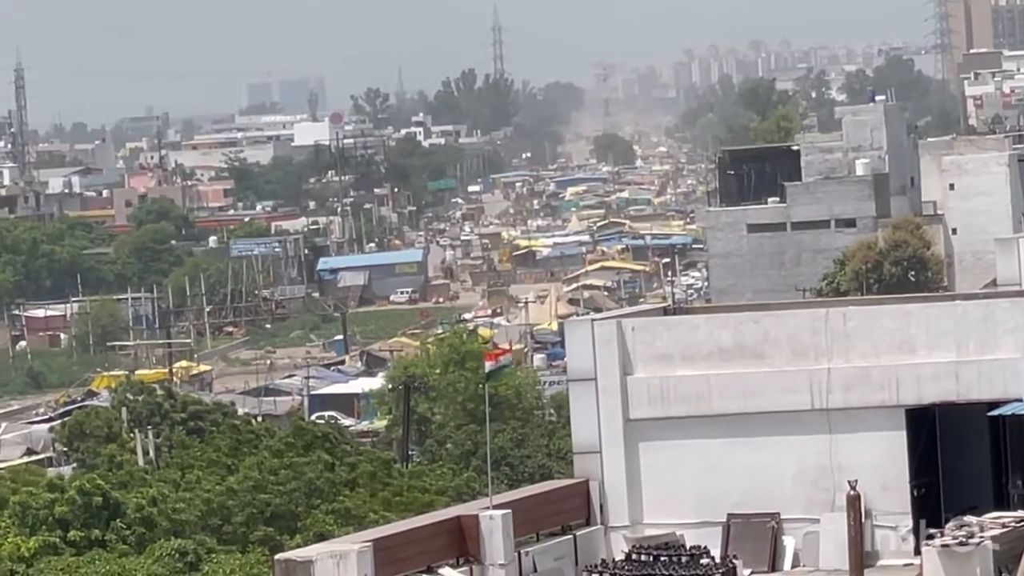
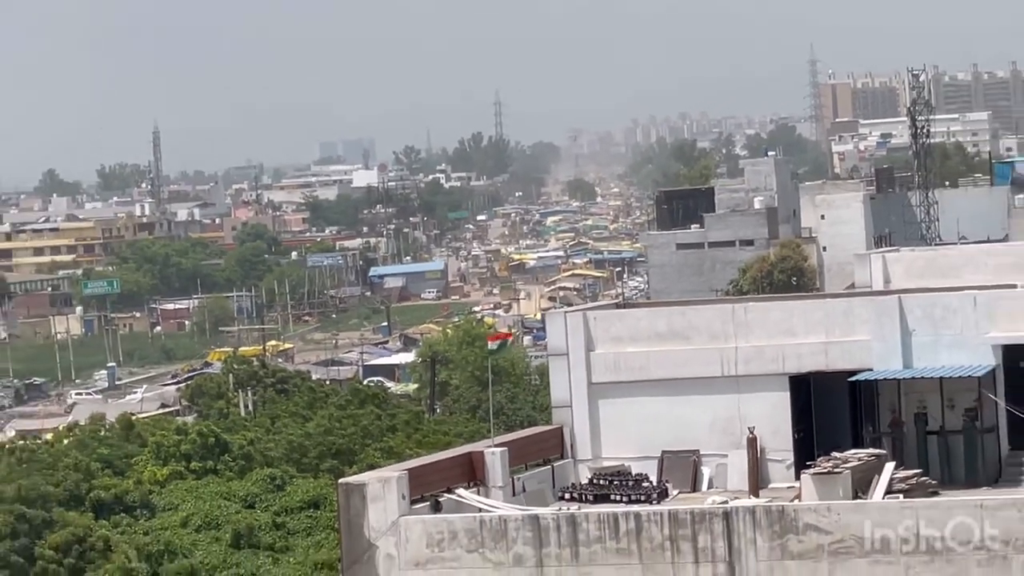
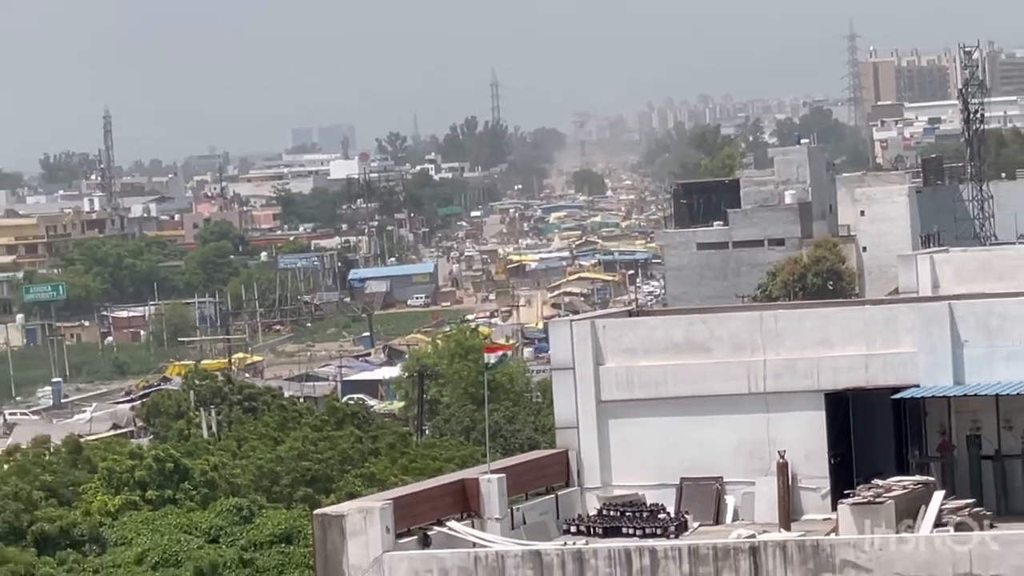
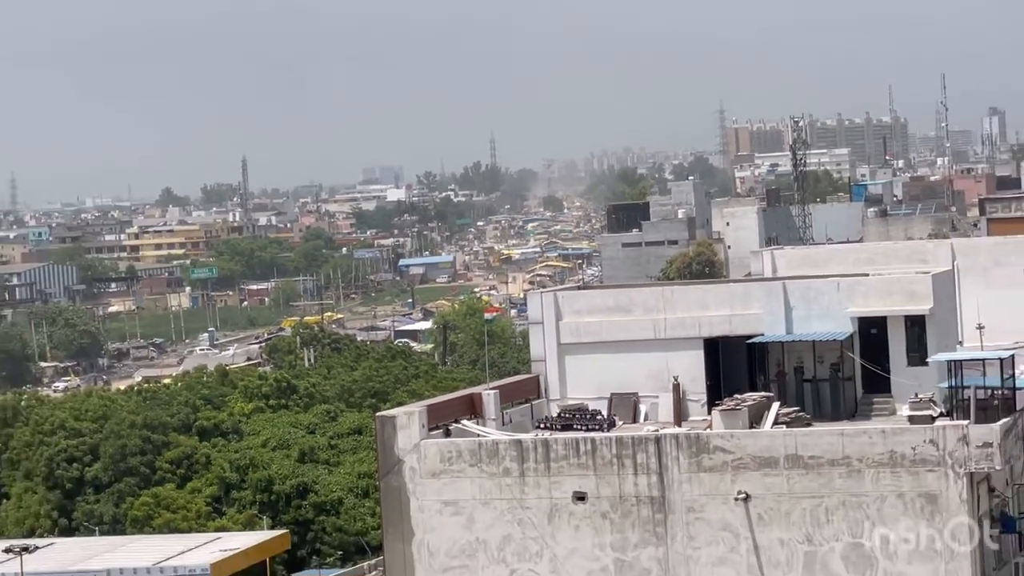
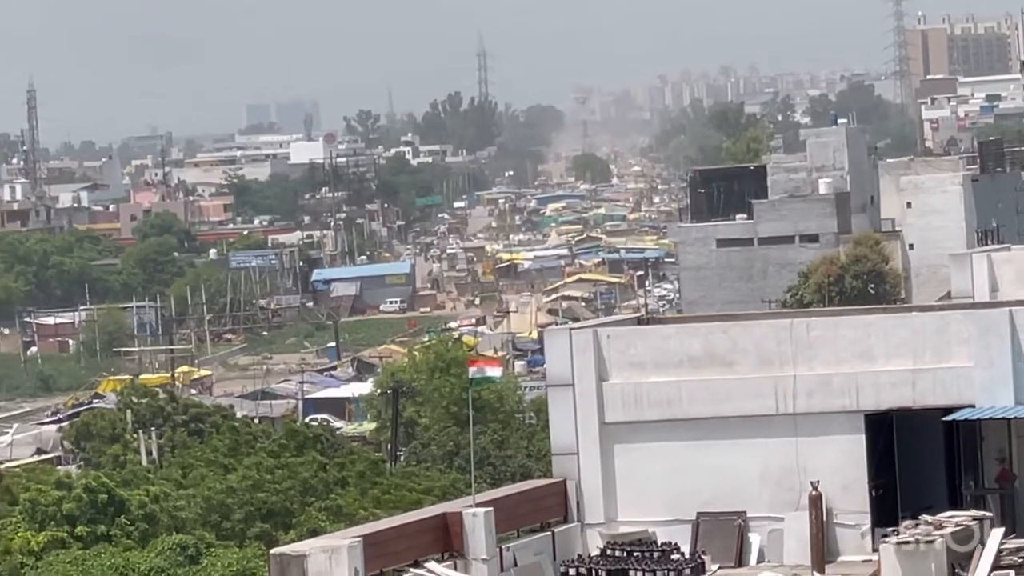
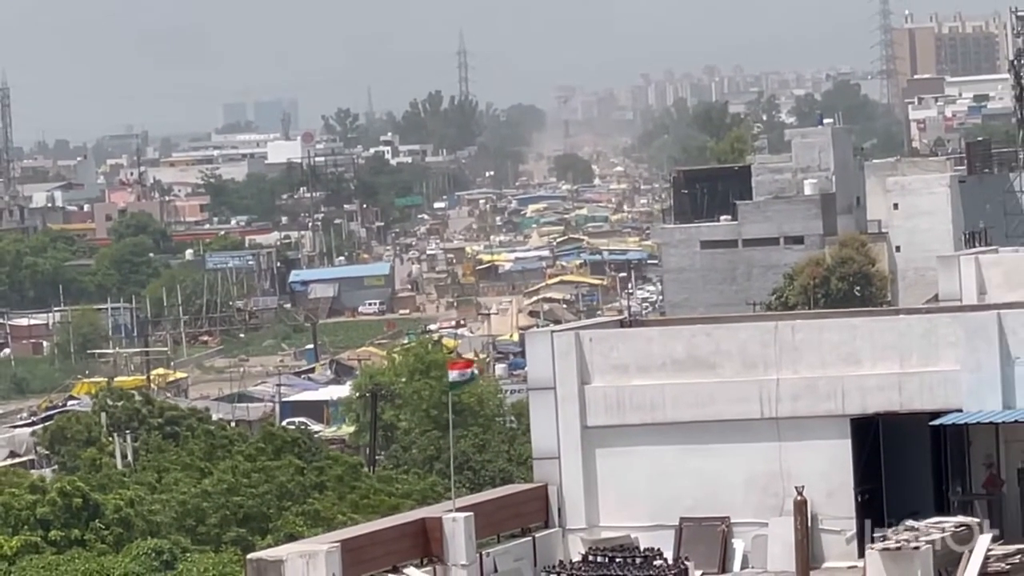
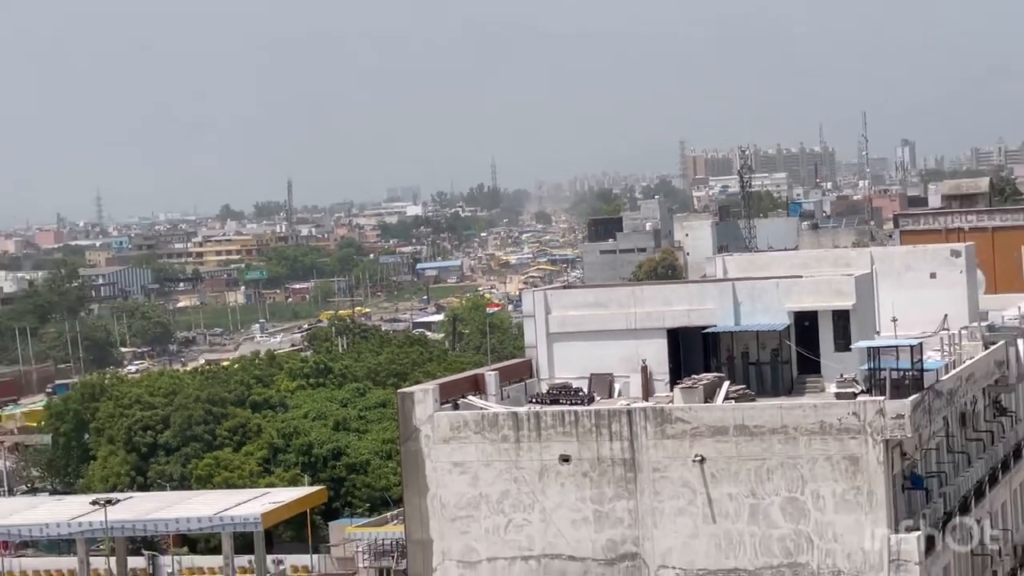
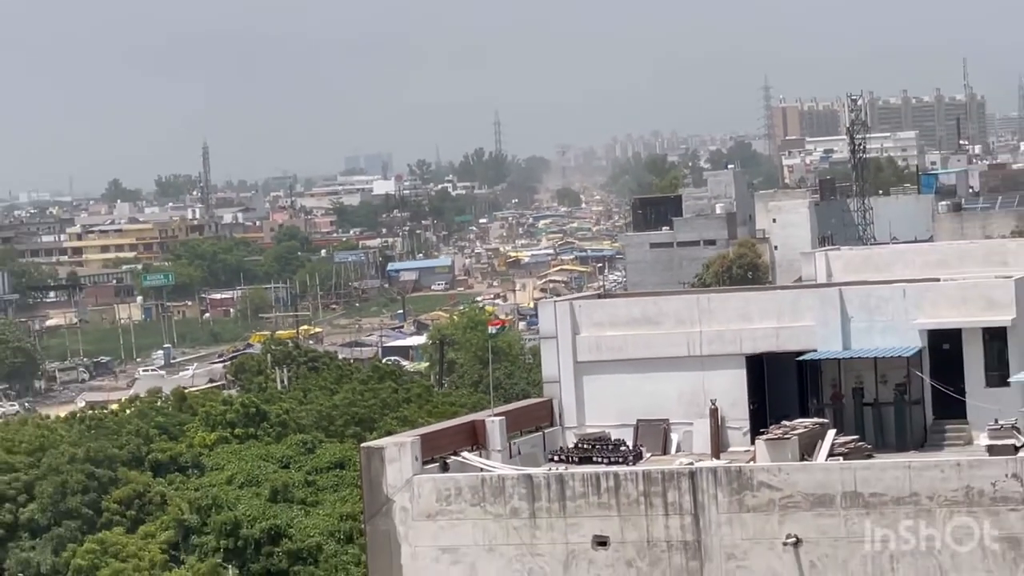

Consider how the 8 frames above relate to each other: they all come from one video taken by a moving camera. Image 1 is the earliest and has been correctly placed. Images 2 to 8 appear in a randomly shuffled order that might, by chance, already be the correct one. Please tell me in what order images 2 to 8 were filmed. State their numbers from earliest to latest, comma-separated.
6, 5, 3, 2, 8, 4, 7
